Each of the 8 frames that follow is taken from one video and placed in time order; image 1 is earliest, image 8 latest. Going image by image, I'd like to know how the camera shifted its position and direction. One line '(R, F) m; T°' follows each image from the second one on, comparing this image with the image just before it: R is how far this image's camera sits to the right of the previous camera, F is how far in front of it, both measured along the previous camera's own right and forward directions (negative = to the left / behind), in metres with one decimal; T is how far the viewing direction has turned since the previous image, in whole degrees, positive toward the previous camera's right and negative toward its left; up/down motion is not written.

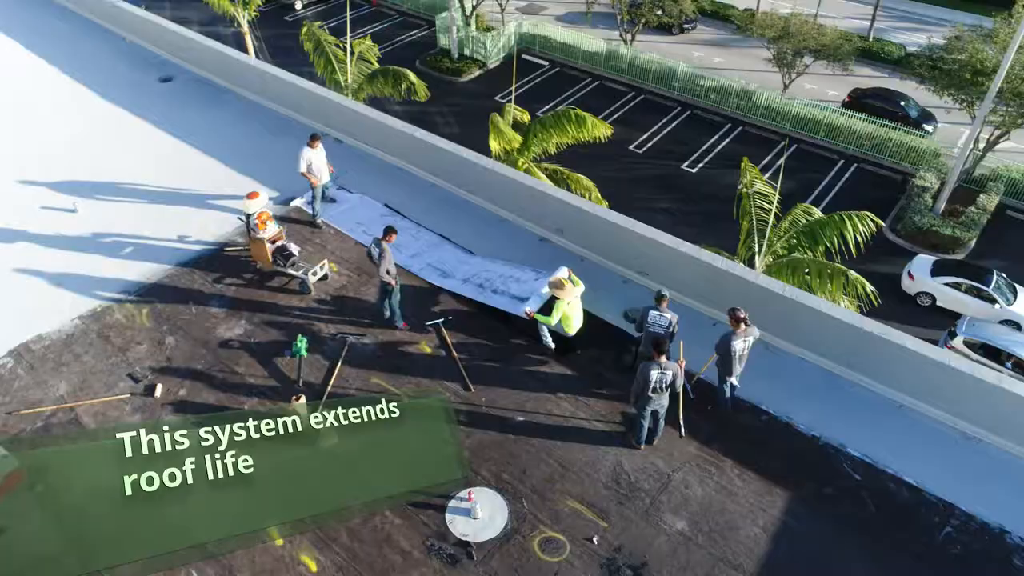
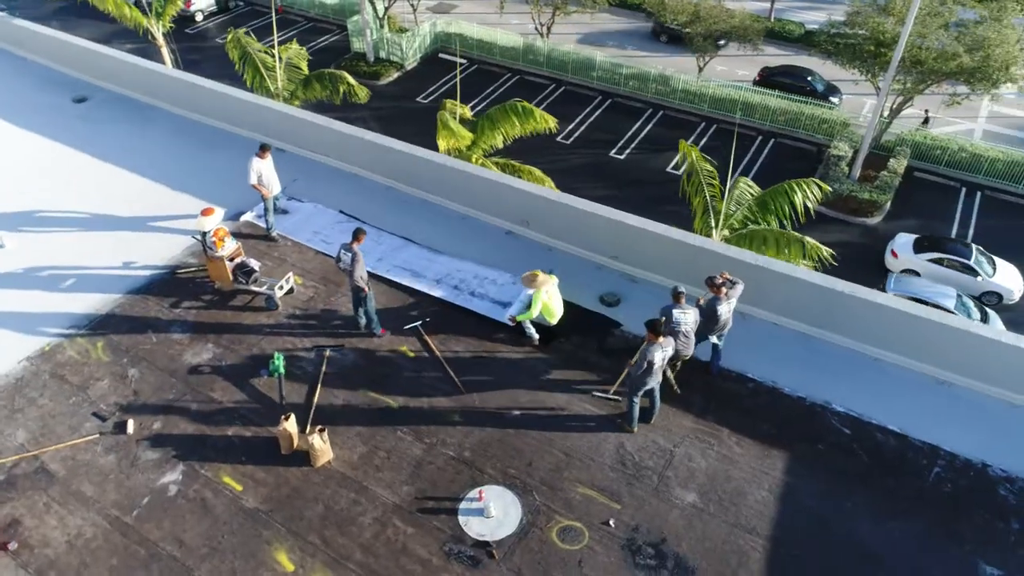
(-0.7, +0.1) m; +6°
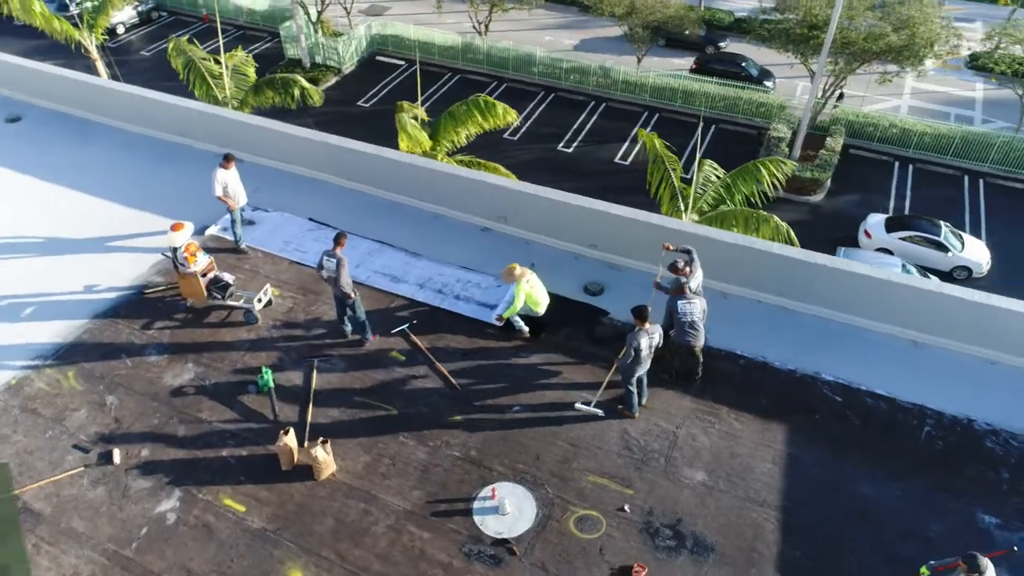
(-0.5, +0.1) m; +5°
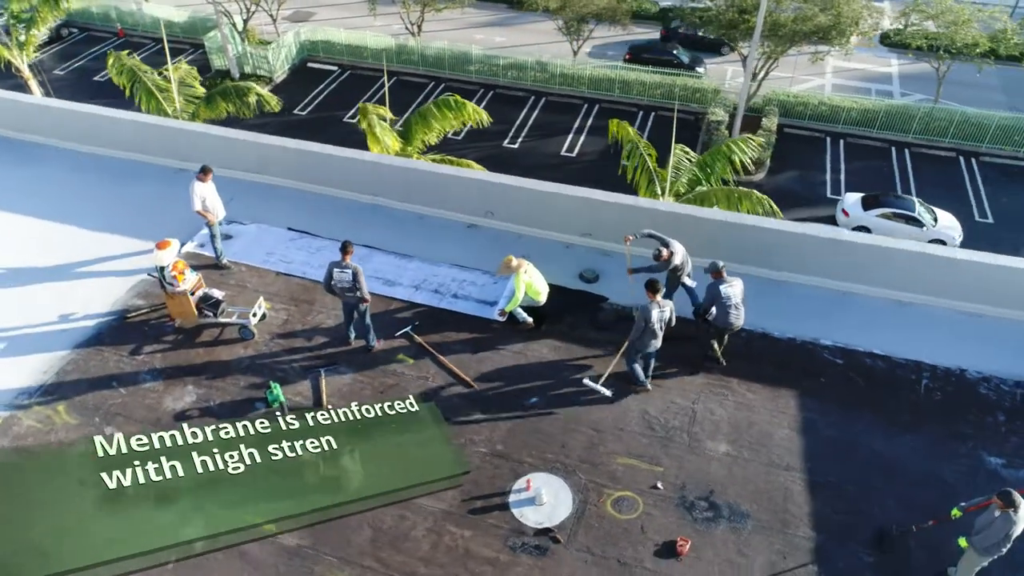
(-0.8, 0.0) m; +5°
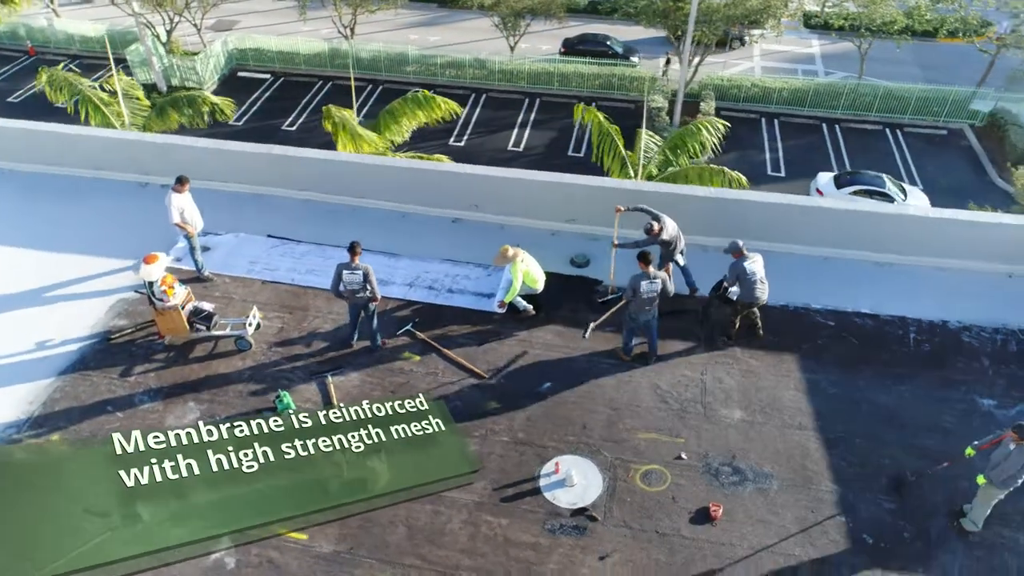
(-0.8, 0.0) m; +5°
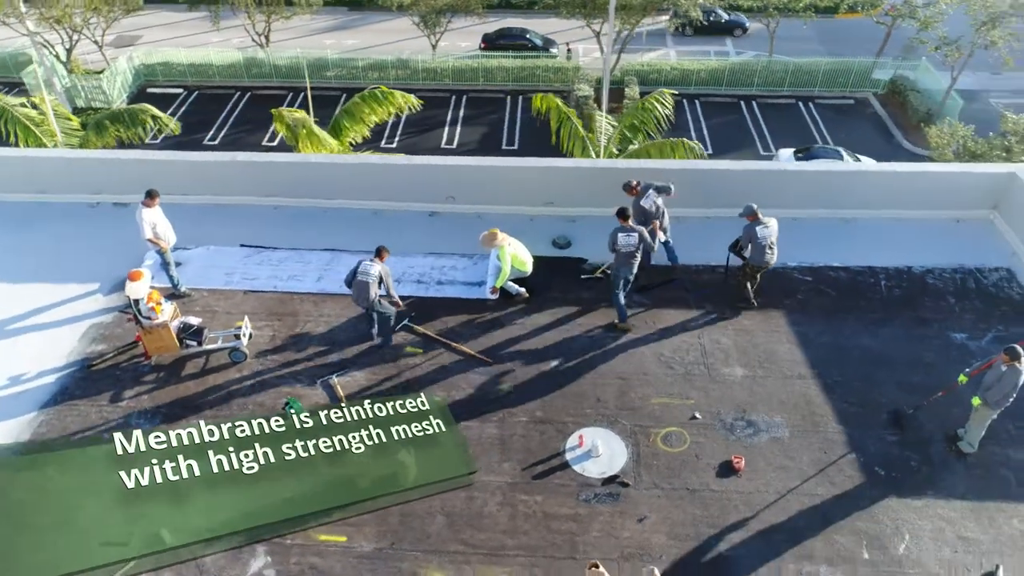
(-0.8, 0.0) m; +6°
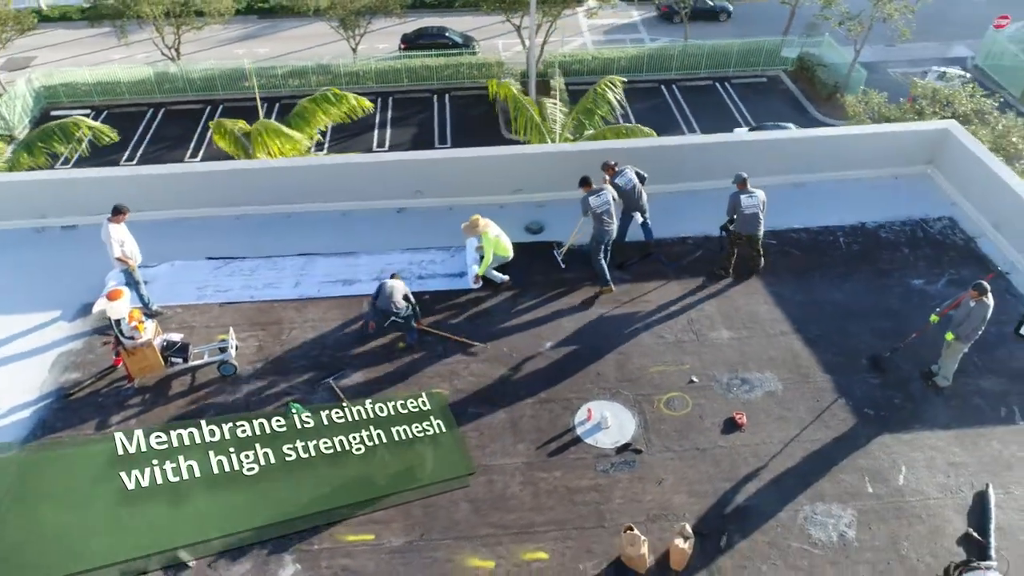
(-0.7, 0.0) m; +6°
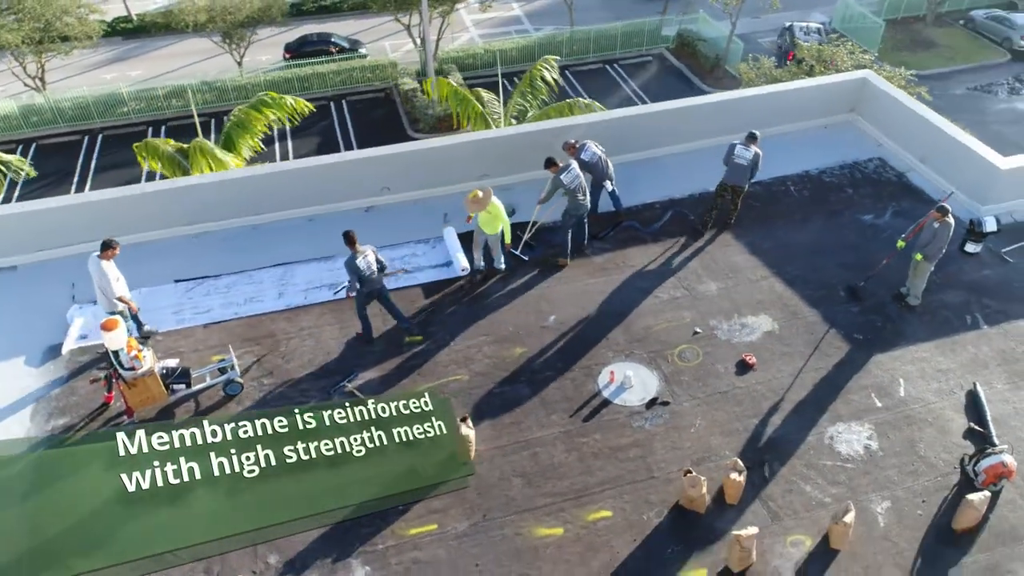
(-1.2, 0.0) m; +8°
